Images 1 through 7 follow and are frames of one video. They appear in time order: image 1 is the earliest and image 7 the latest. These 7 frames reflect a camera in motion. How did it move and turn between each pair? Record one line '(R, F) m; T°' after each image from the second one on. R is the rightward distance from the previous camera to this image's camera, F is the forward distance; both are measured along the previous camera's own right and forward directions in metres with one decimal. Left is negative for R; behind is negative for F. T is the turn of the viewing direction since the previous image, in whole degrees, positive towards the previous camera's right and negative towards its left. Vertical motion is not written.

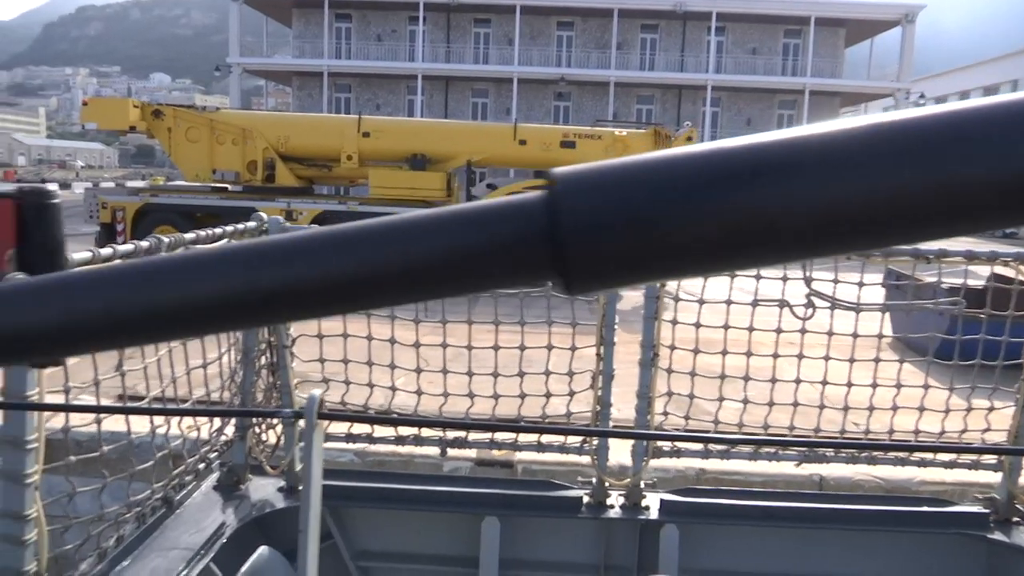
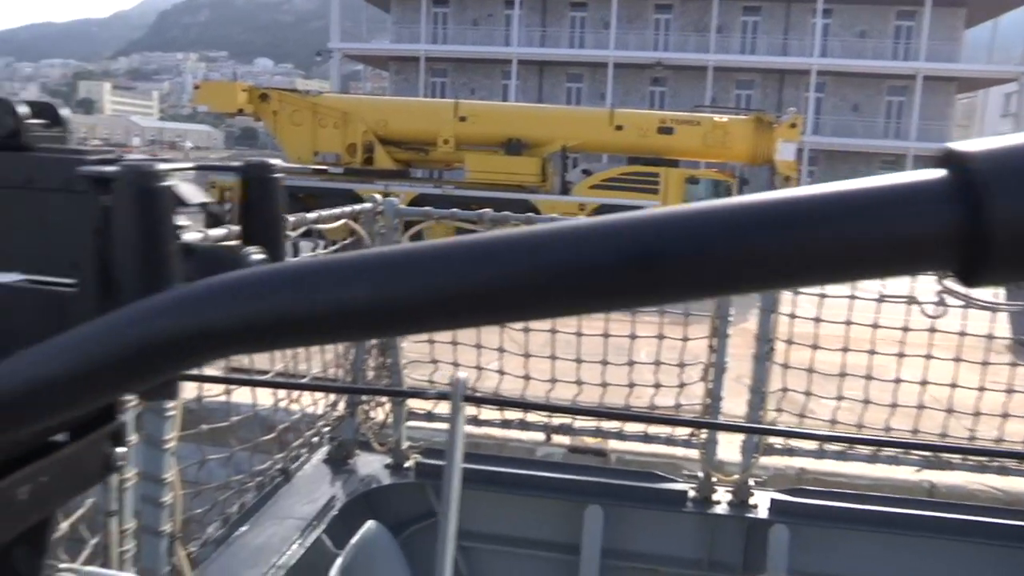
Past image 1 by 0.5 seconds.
(-0.3, +0.1) m; -6°
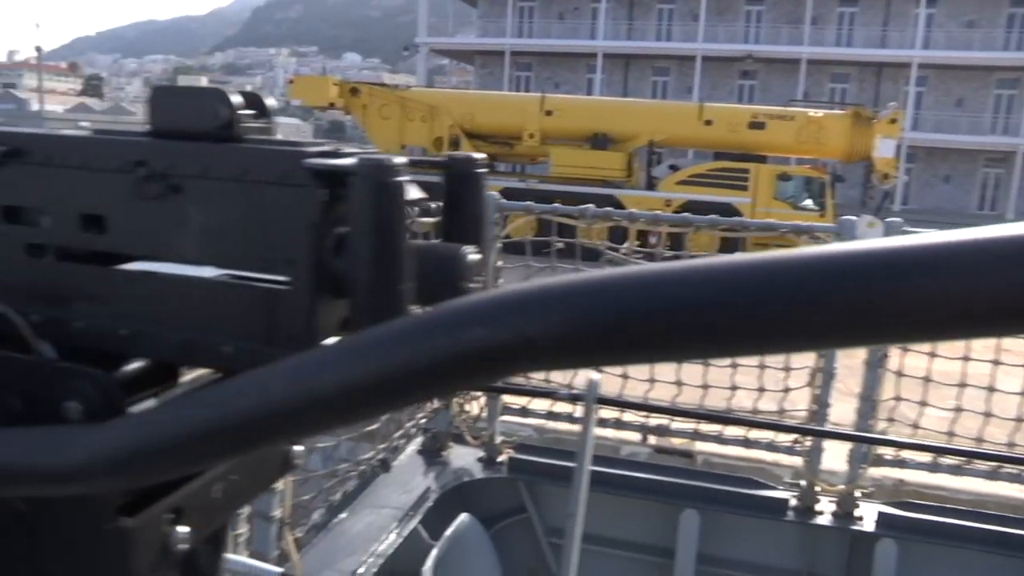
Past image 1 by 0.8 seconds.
(-0.3, +0.1) m; -6°
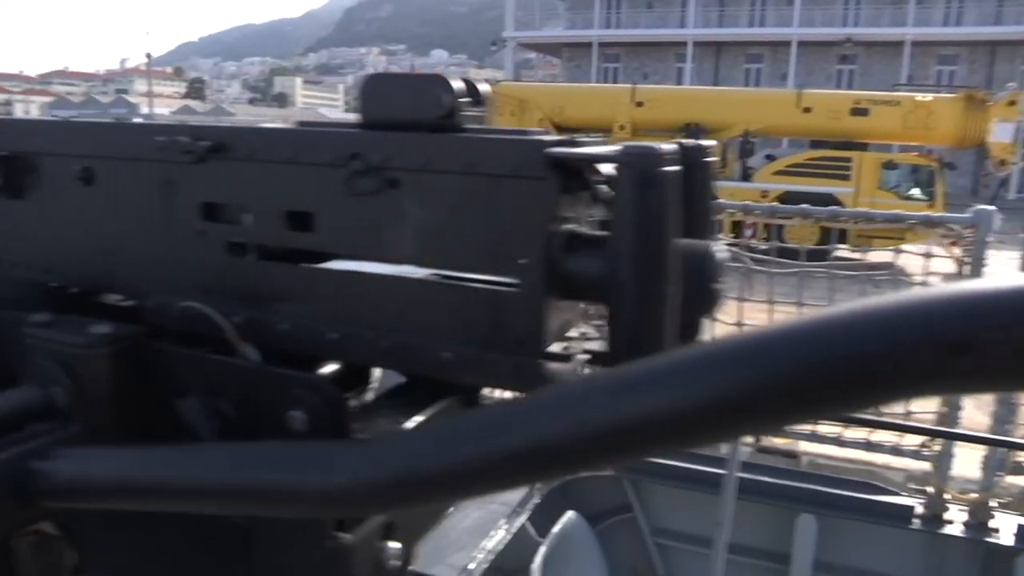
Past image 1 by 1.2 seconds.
(-0.3, +0.1) m; -6°
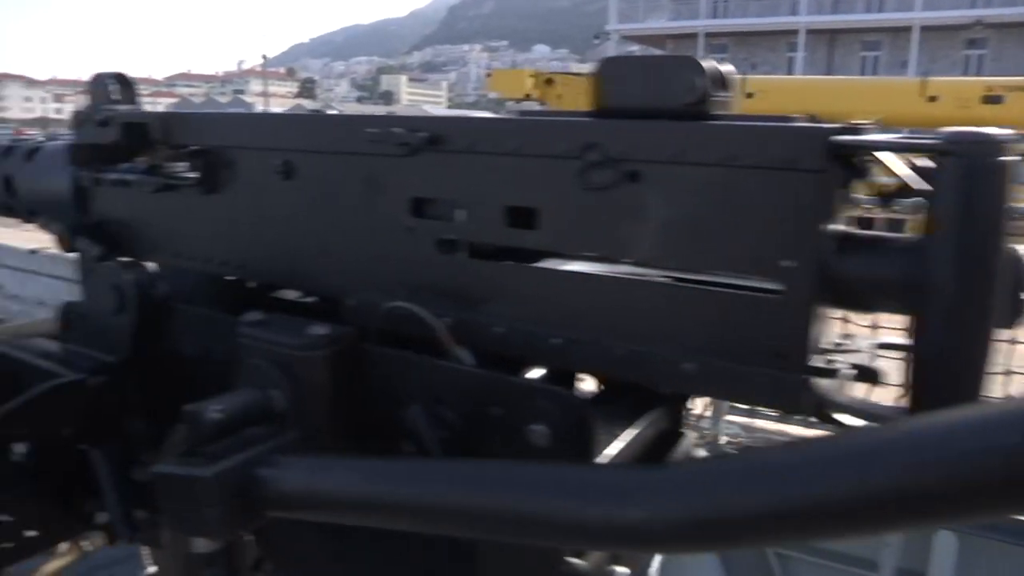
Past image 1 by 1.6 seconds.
(-0.3, +0.1) m; -7°
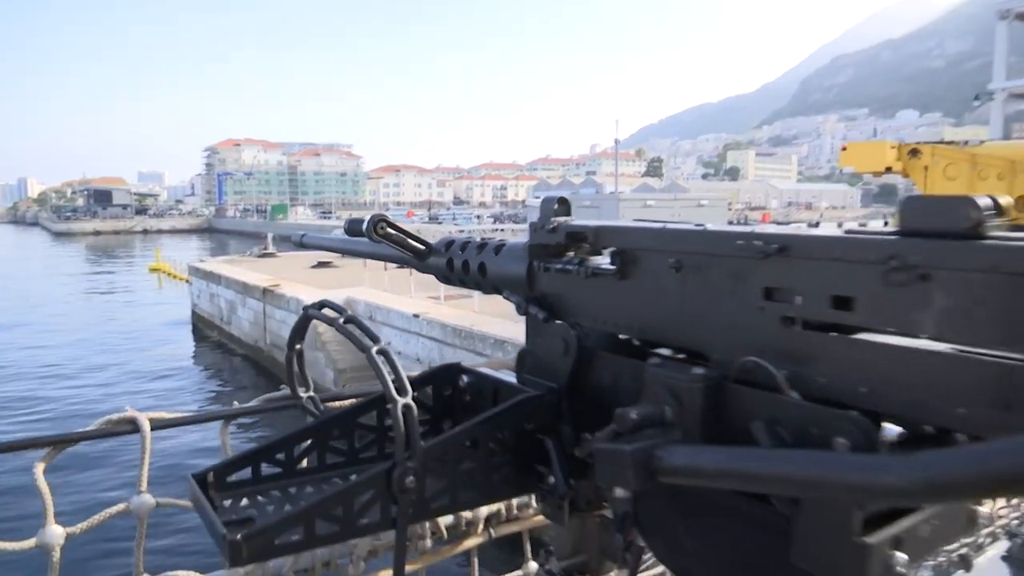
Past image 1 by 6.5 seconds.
(+0.1, -0.9) m; -24°
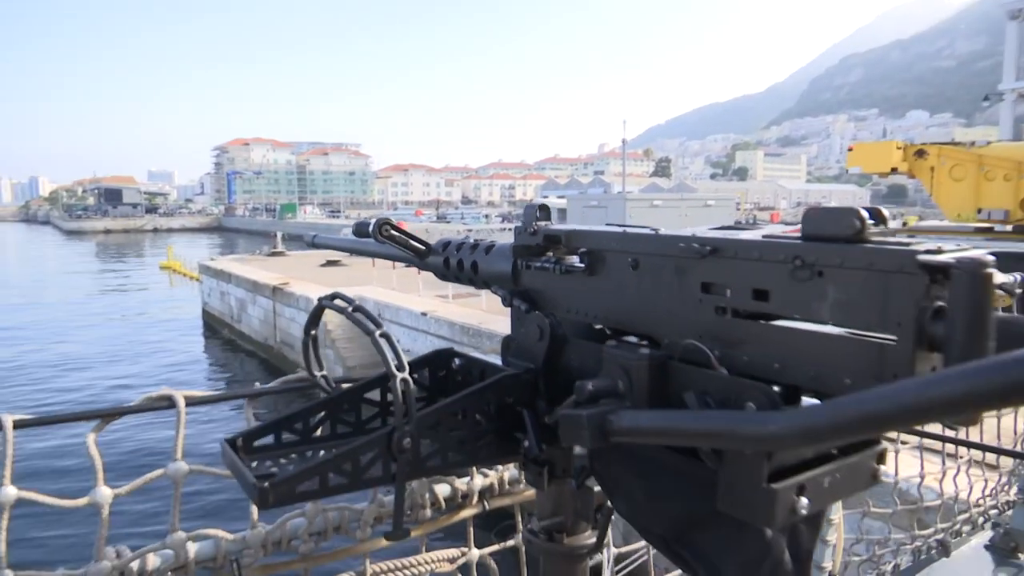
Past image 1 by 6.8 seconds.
(+0.1, -0.5) m; -1°
